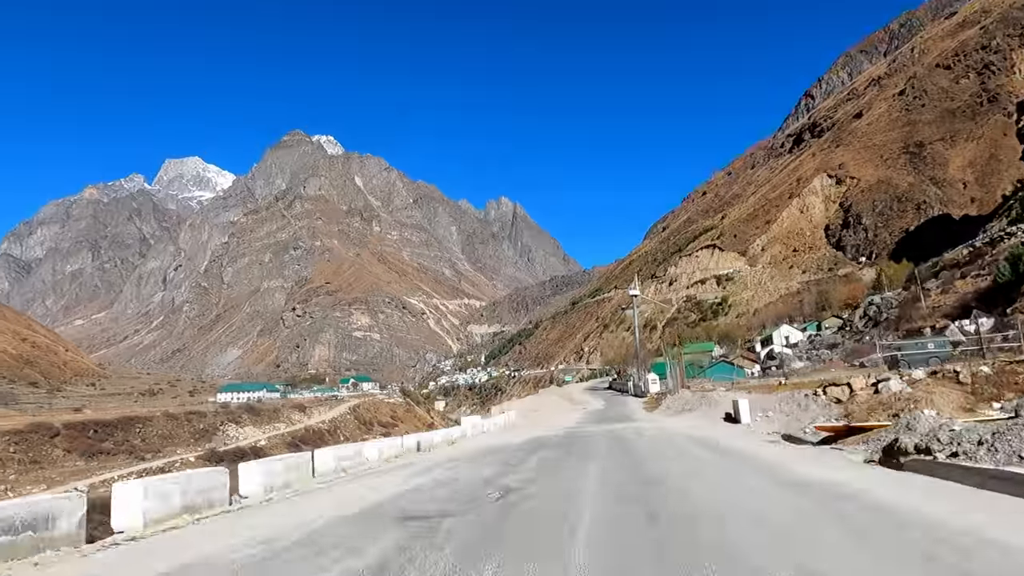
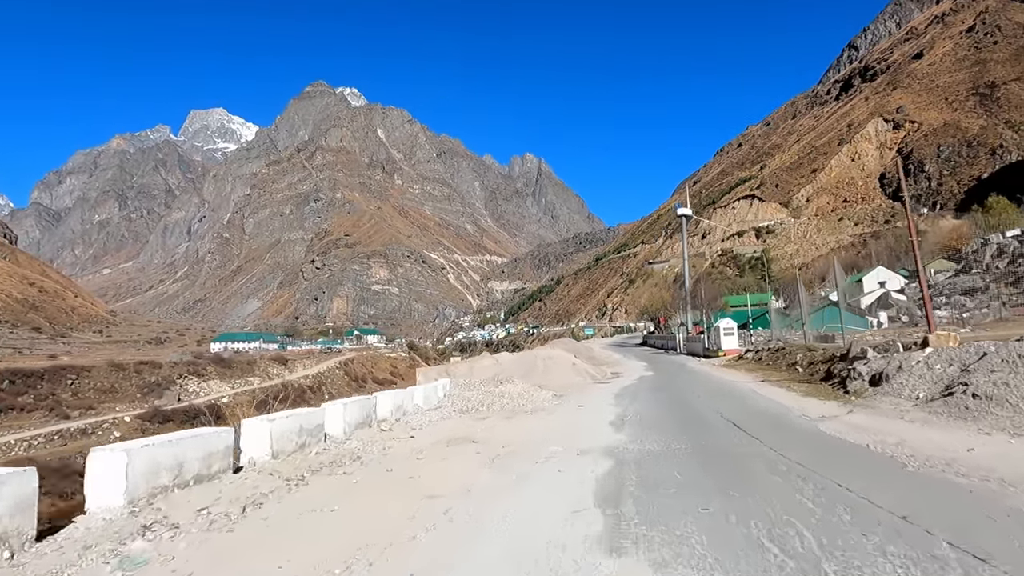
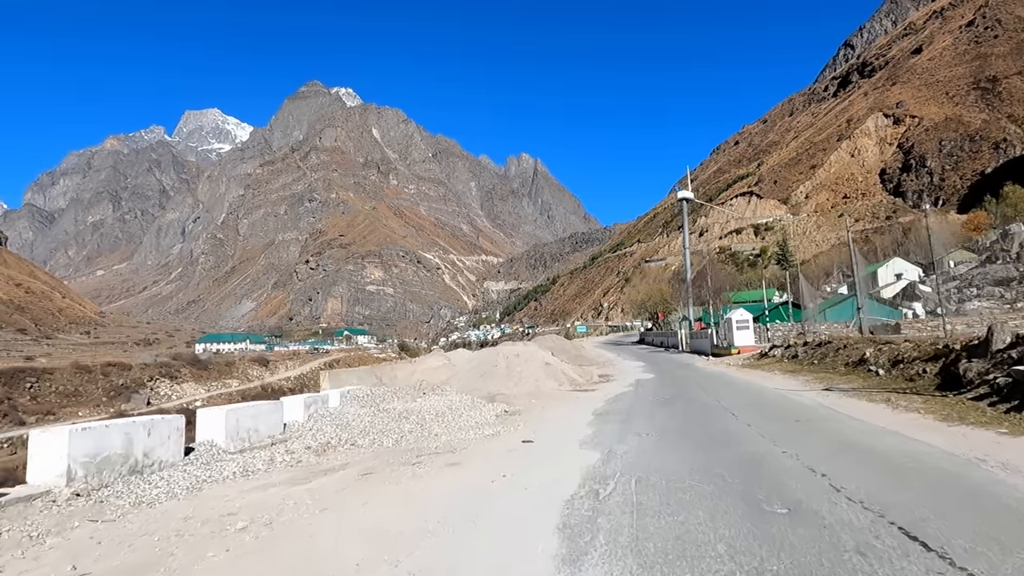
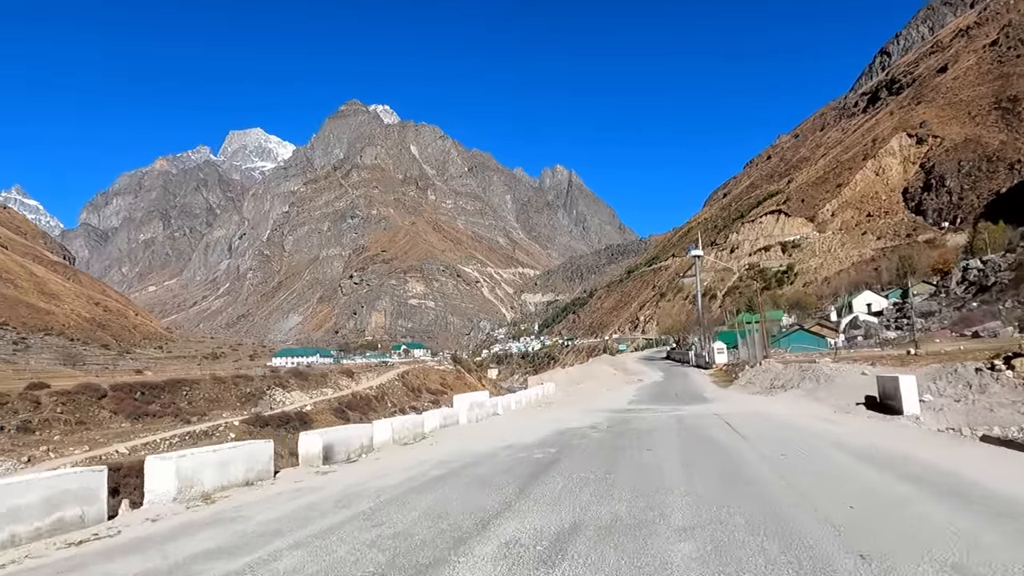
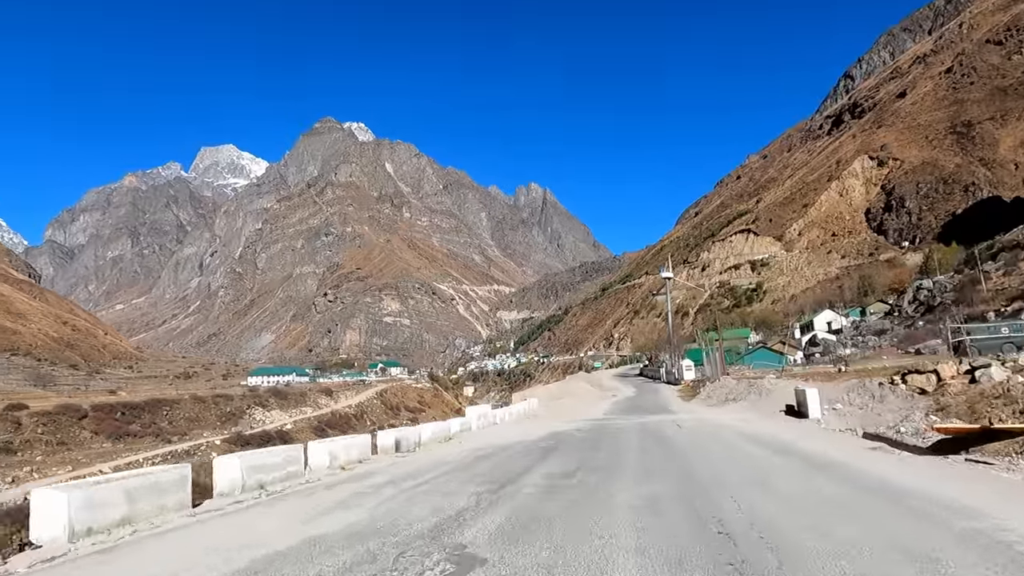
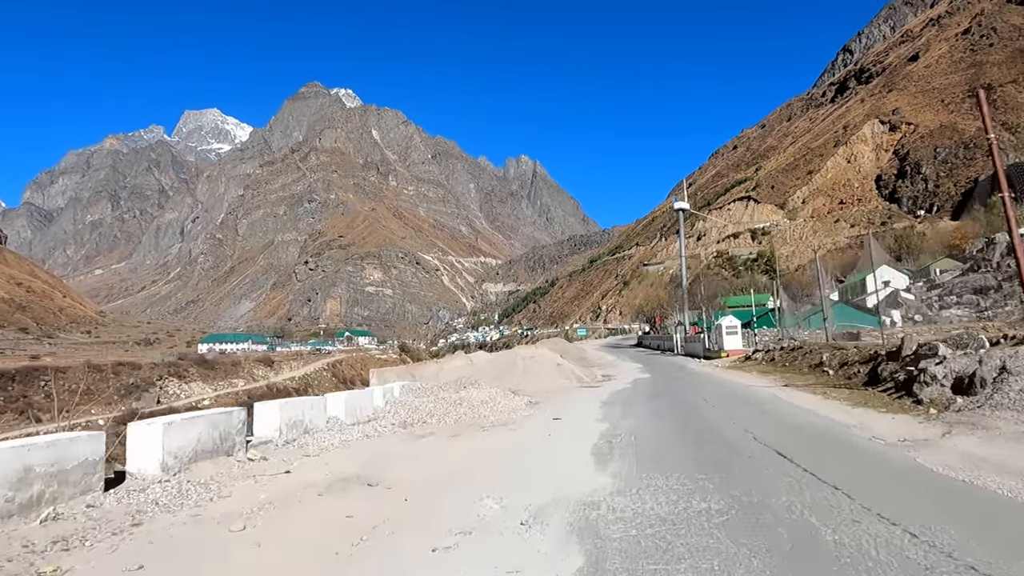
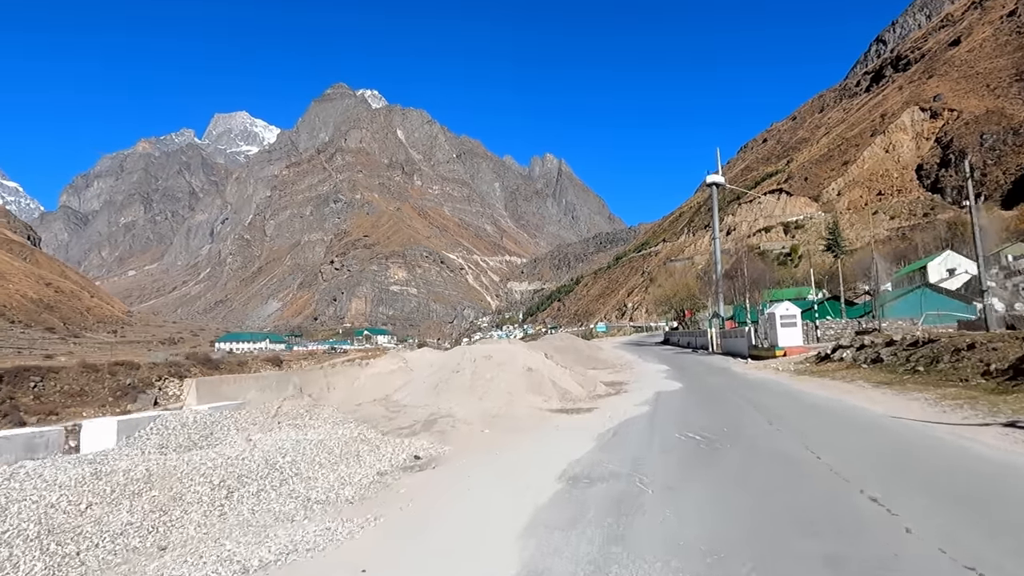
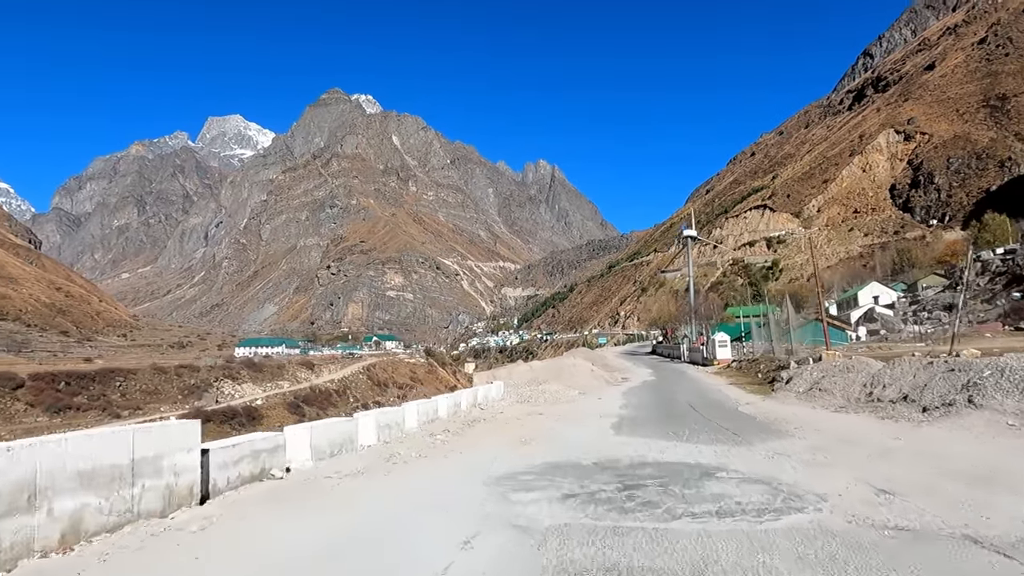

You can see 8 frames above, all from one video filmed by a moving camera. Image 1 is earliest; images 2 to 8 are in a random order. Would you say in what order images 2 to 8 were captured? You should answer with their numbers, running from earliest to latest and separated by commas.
5, 4, 8, 2, 6, 3, 7
